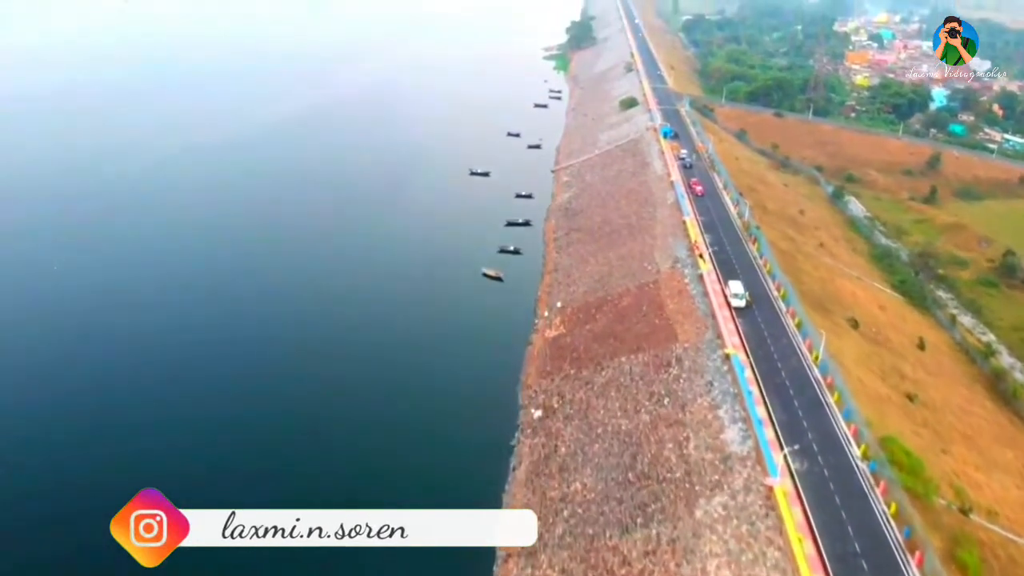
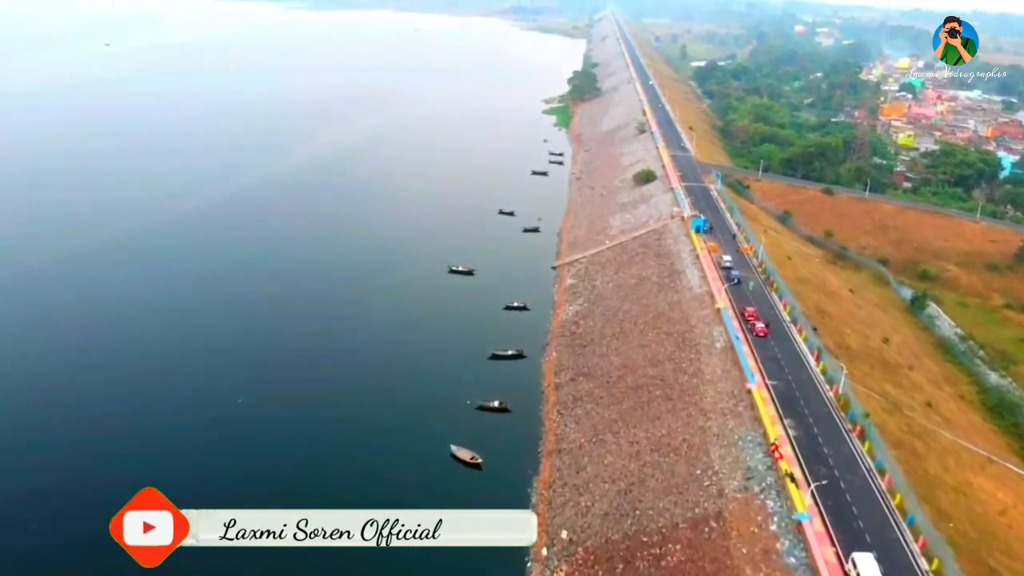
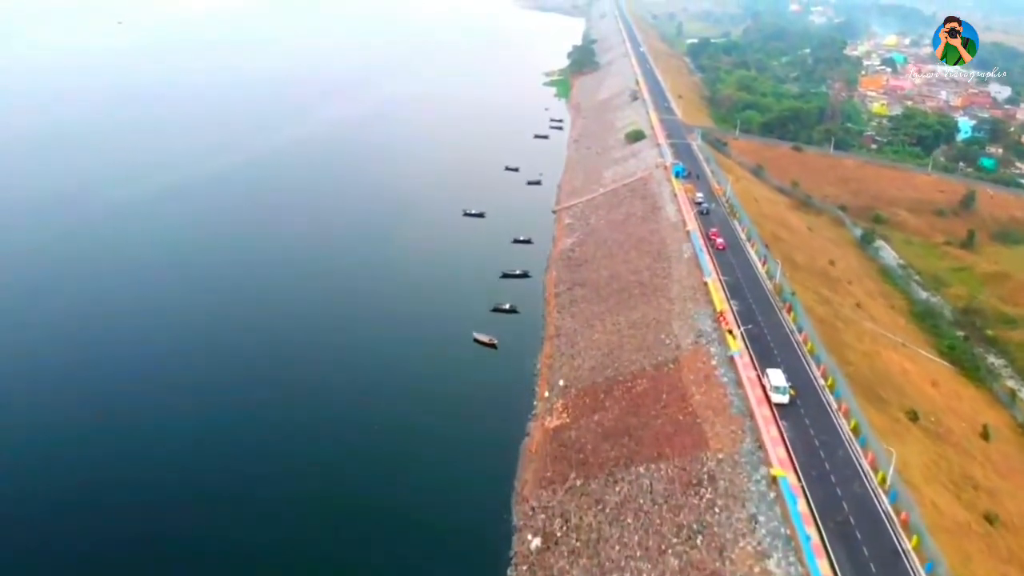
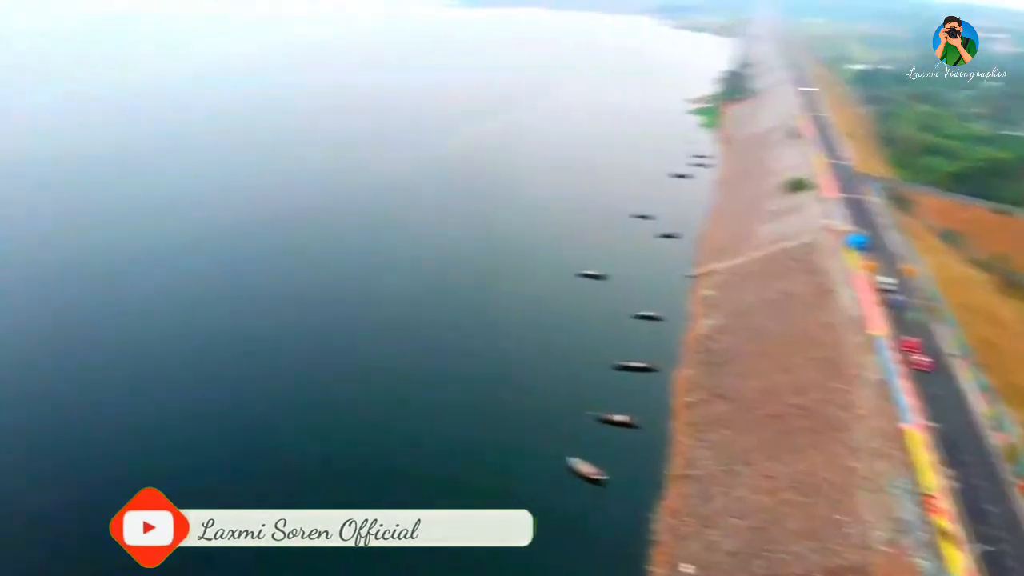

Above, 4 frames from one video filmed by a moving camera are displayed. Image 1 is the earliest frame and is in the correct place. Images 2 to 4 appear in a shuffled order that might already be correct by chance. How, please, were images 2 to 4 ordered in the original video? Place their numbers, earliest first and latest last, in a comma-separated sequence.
3, 2, 4
